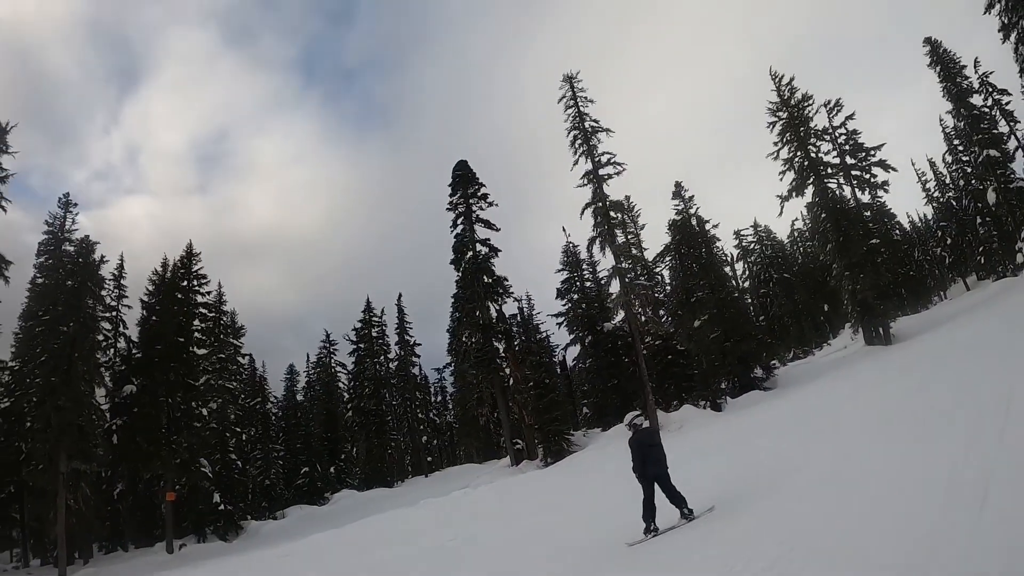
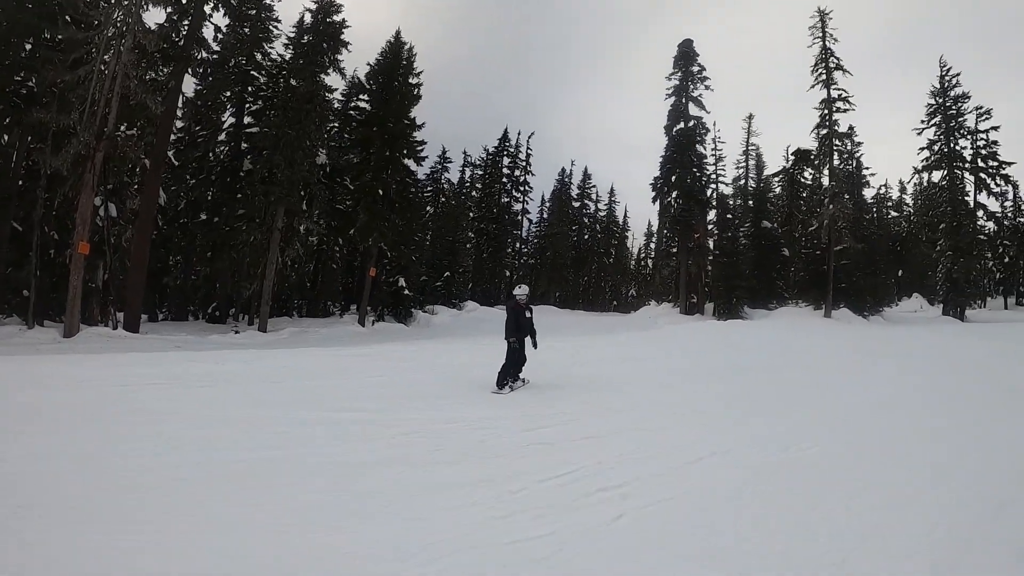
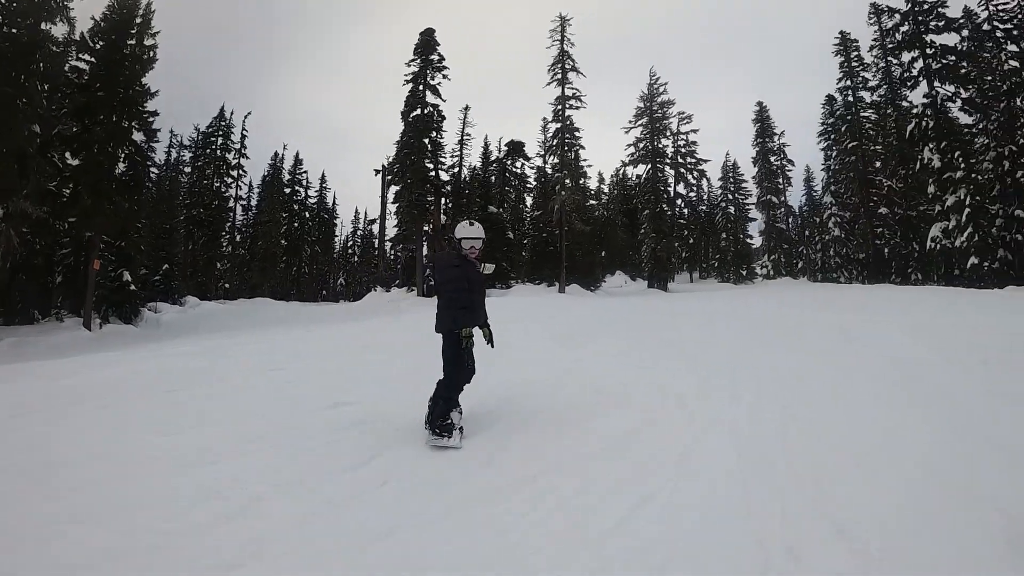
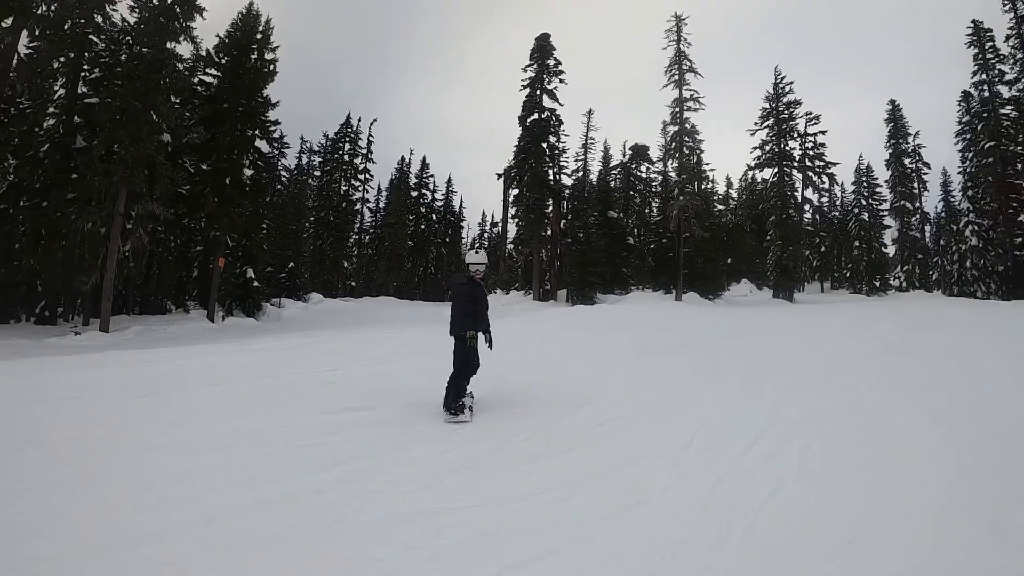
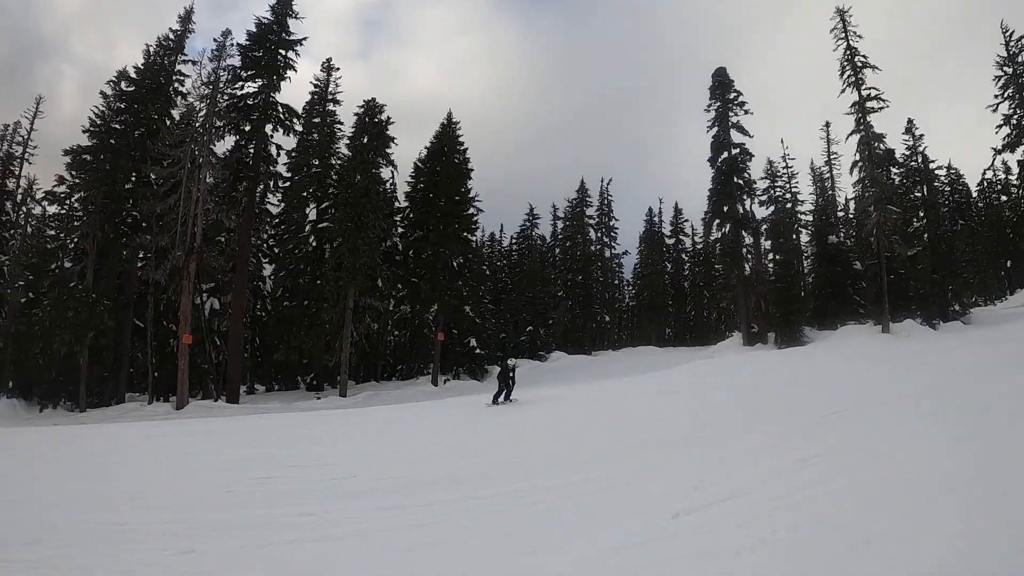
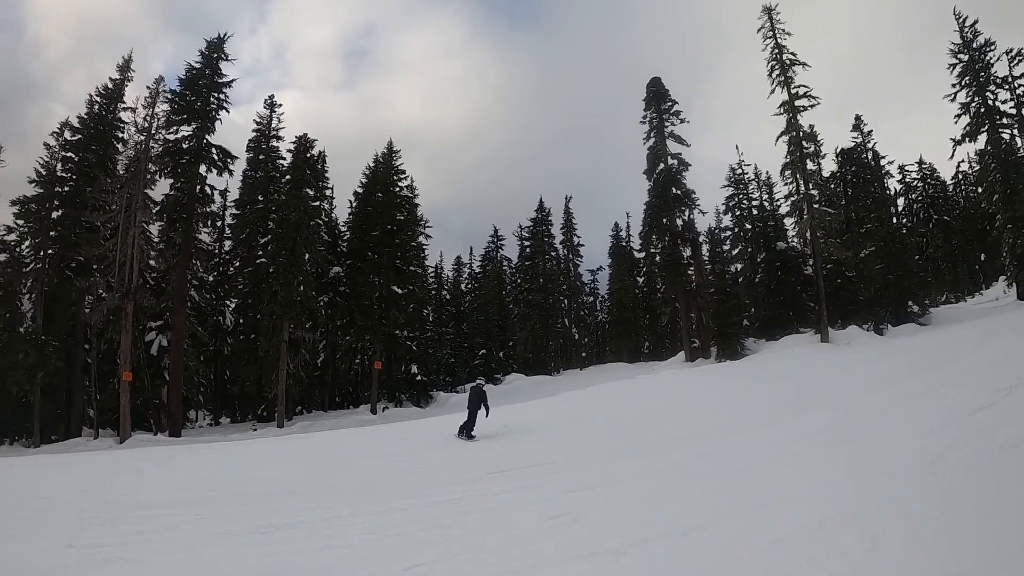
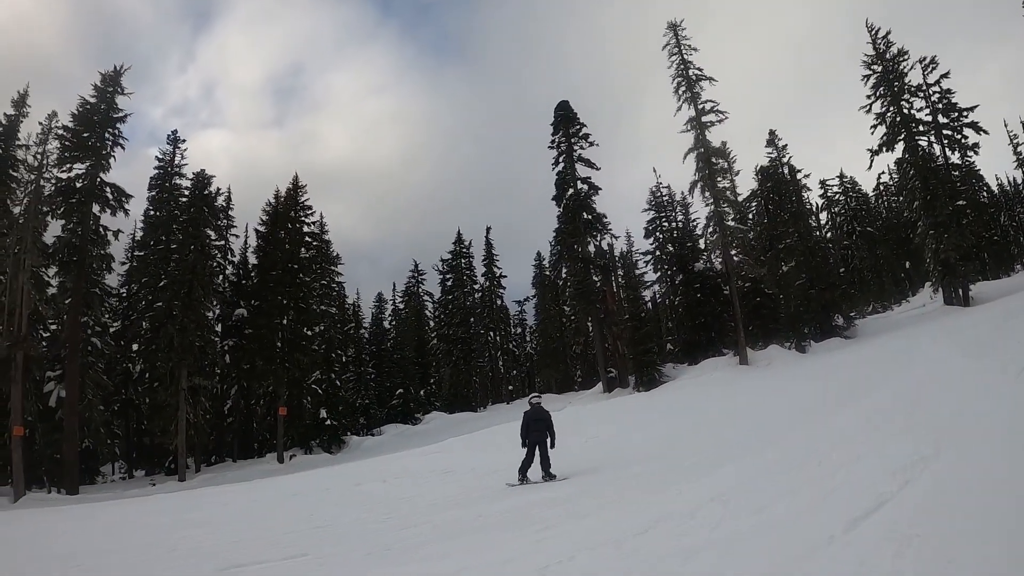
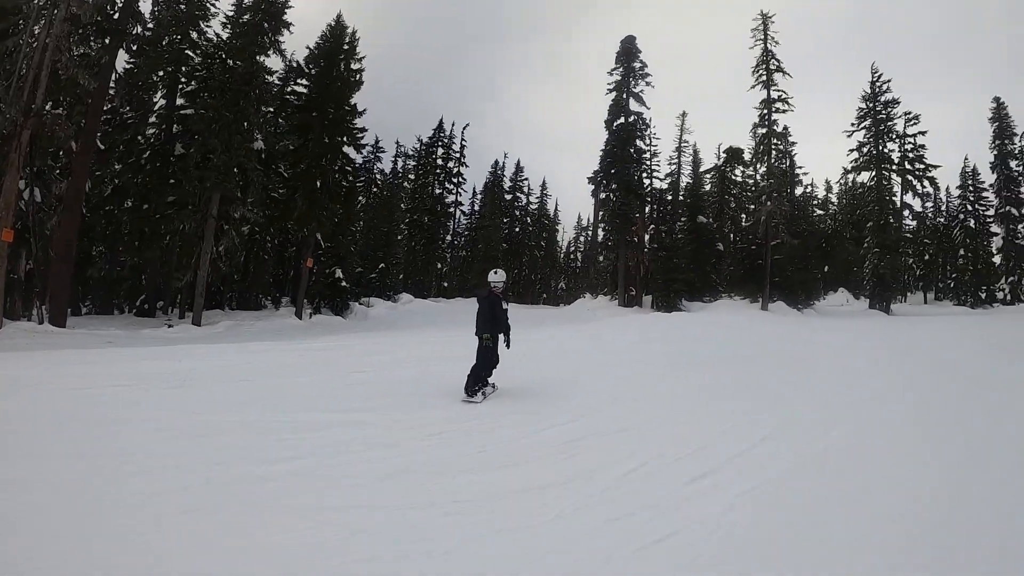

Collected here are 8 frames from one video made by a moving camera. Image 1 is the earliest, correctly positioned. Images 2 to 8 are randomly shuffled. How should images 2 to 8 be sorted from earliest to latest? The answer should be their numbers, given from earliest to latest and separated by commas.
7, 6, 5, 2, 8, 4, 3
